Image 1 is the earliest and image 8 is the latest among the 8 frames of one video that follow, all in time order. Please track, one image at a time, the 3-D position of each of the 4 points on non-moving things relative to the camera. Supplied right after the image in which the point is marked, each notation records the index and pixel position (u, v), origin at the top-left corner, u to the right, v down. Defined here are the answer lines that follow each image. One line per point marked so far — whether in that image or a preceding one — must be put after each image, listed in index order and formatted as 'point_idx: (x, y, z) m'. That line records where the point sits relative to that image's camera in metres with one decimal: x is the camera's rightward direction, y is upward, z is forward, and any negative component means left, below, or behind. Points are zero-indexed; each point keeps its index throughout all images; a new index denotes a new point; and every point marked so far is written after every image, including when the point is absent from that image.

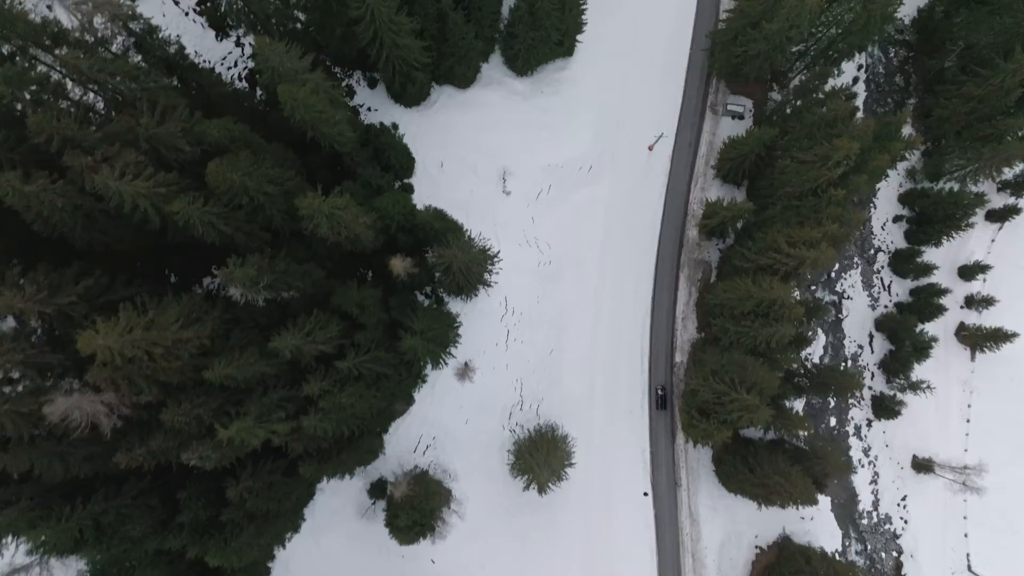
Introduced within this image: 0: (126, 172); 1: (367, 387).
0: (-7.6, +2.2, +13.5) m
1: (-3.8, -2.6, +18.1) m
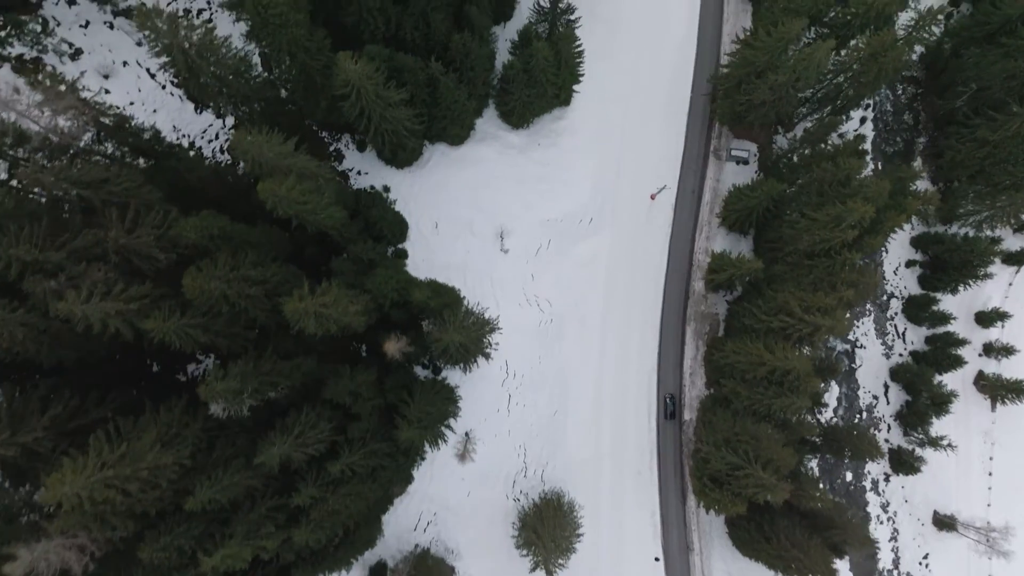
0: (-7.6, -0.1, +12.5) m
1: (-3.7, -4.9, +17.1) m
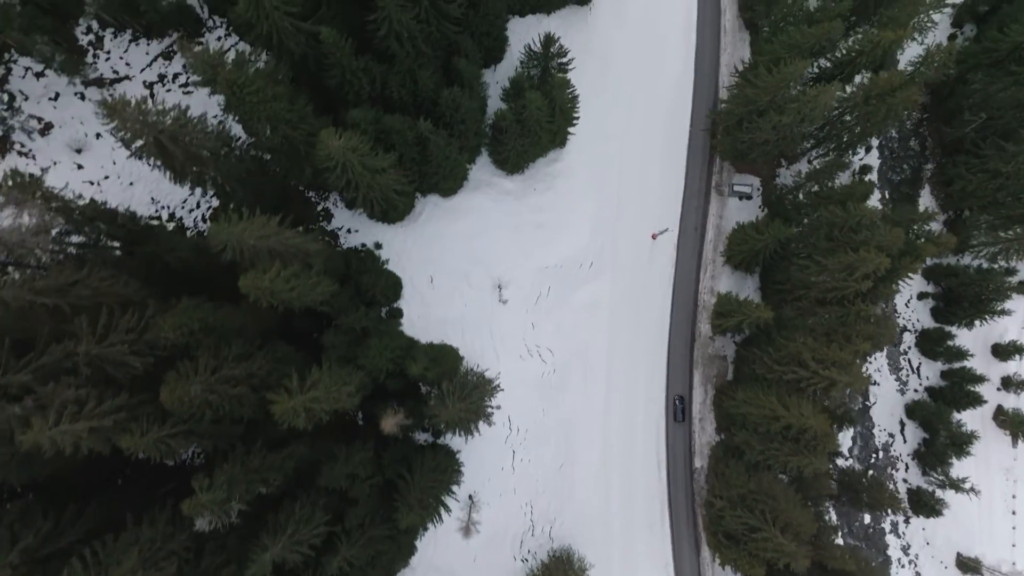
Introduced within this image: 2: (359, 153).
0: (-7.6, -2.1, +11.6) m
1: (-3.5, -6.8, +16.2) m
2: (-3.5, +3.1, +15.7) m
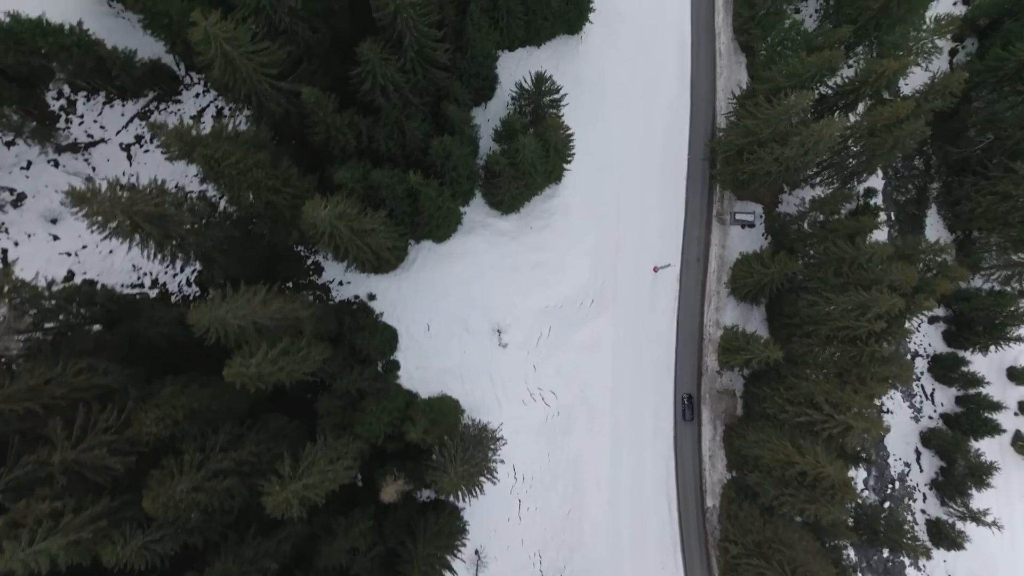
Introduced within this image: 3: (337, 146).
0: (-7.5, -3.8, +10.8) m
1: (-3.3, -8.3, +15.4) m
2: (-3.6, +1.5, +15.0) m
3: (-4.3, +3.5, +16.9) m
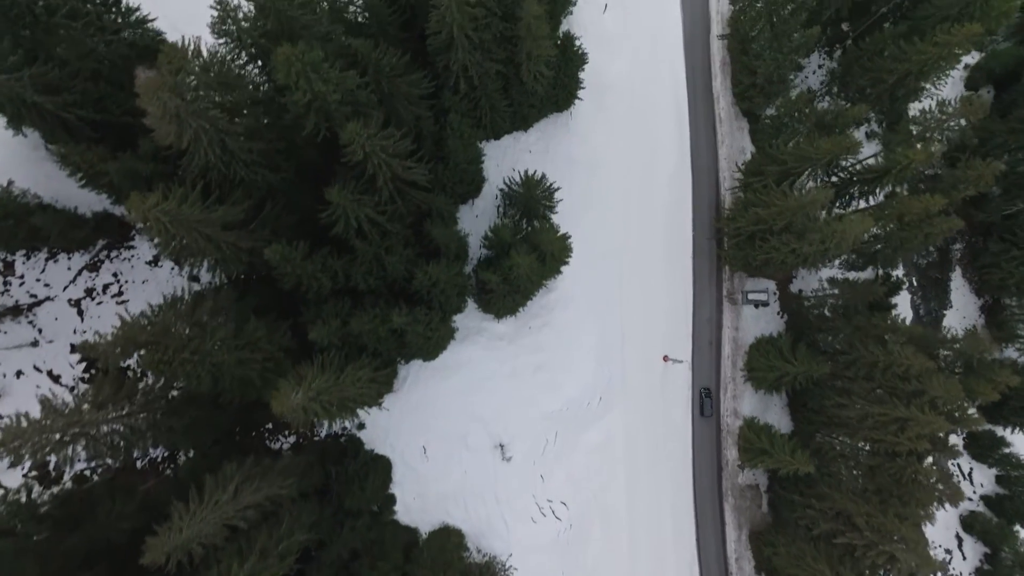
0: (-7.1, -7.5, +9.0) m
1: (-2.7, -11.8, +13.6) m
2: (-3.6, -2.0, +13.2) m
3: (-4.4, -0.1, +15.1) m
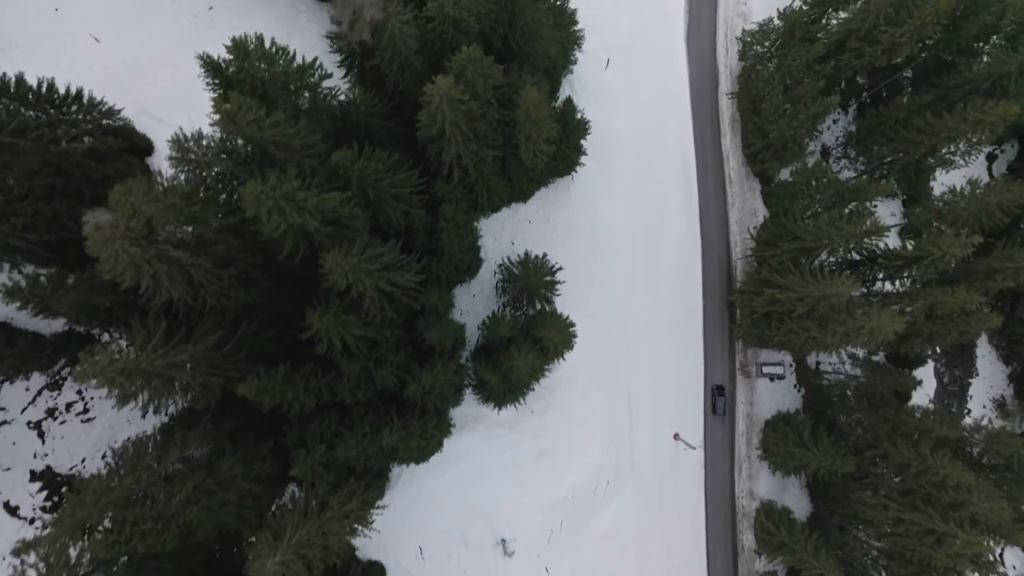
0: (-7.0, -10.0, +7.7) m
1: (-2.5, -14.2, +12.3) m
2: (-3.6, -4.4, +11.8) m
3: (-4.4, -2.5, +13.8) m
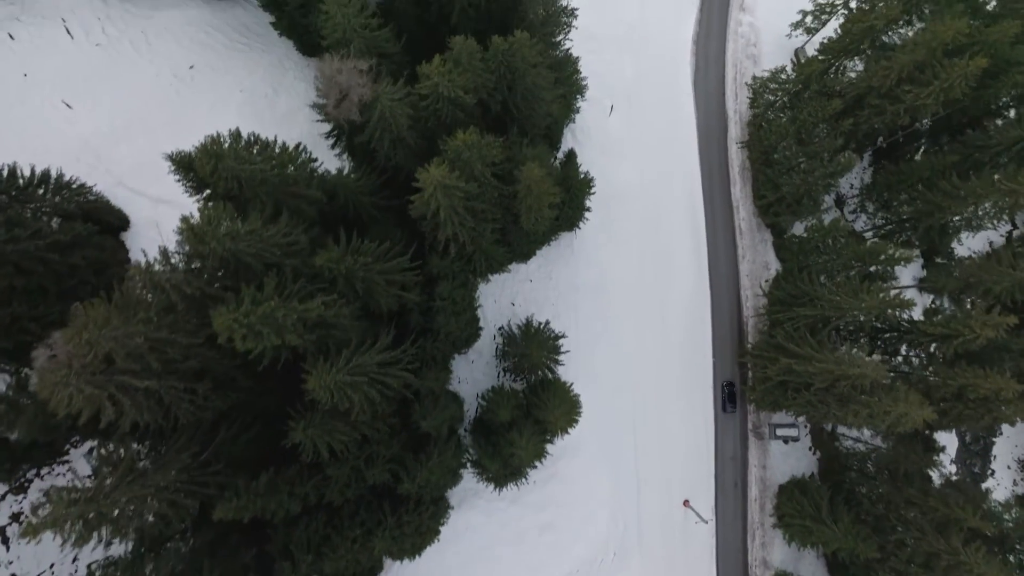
0: (-7.0, -11.8, +6.6) m
1: (-2.4, -16.0, +11.2) m
2: (-3.5, -6.3, +10.8) m
3: (-4.4, -4.4, +12.7) m
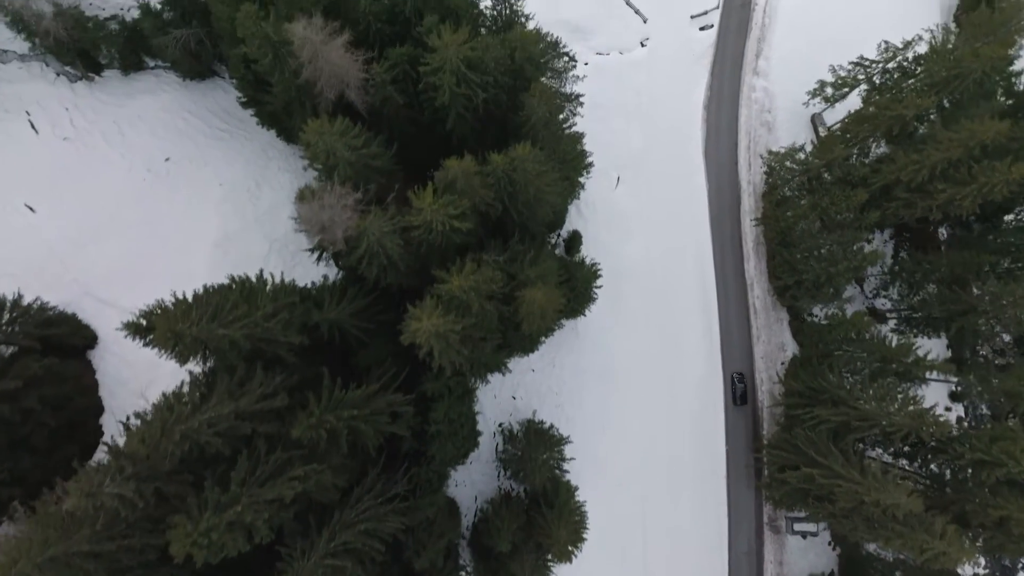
0: (-6.9, -14.2, +5.3) m
1: (-2.4, -18.5, +9.9) m
2: (-3.5, -8.7, +9.5) m
3: (-4.4, -6.8, +11.5) m
